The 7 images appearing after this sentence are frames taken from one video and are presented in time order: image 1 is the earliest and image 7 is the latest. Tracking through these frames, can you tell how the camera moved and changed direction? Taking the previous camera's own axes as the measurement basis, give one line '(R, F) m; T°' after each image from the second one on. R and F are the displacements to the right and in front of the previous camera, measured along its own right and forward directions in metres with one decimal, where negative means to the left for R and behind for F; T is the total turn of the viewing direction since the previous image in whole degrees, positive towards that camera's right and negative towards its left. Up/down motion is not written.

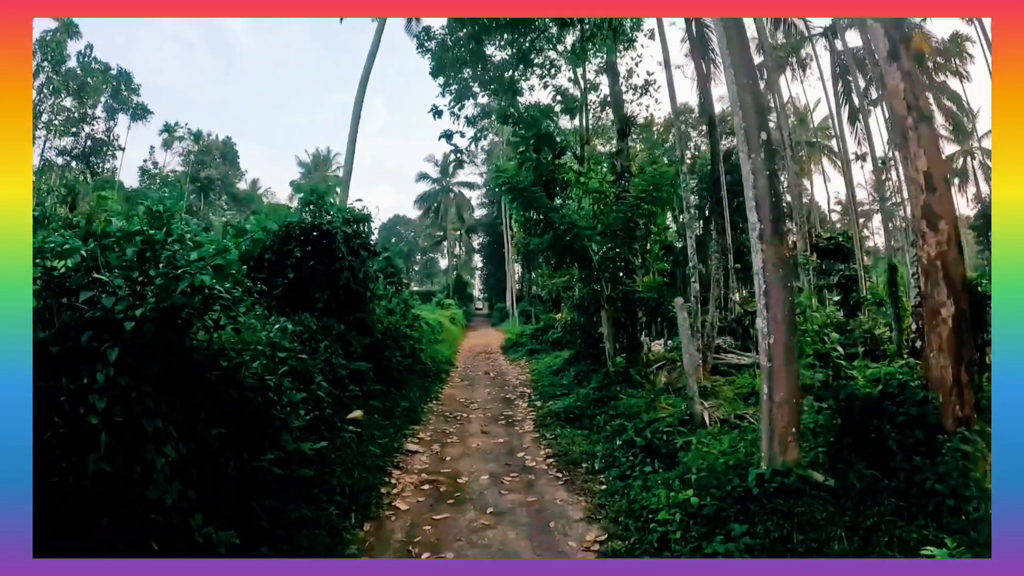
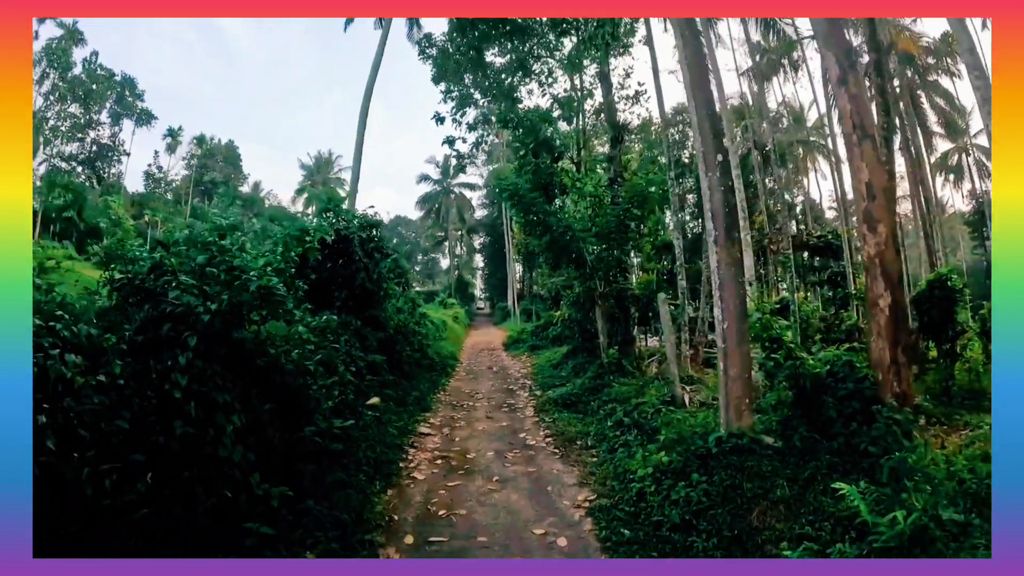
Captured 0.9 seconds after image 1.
(0.0, -0.7) m; 0°
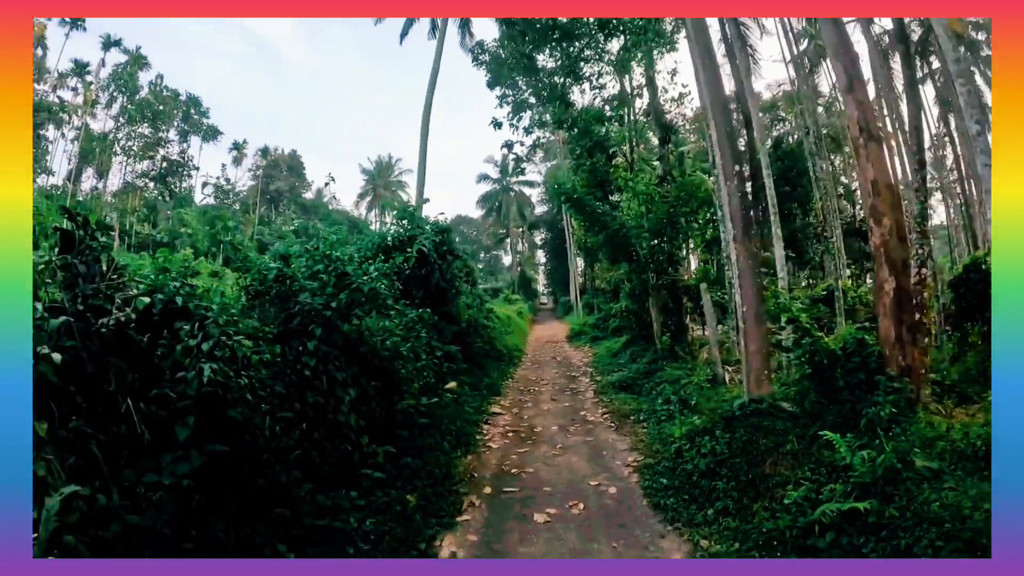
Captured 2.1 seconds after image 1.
(+0.1, -0.9) m; -7°
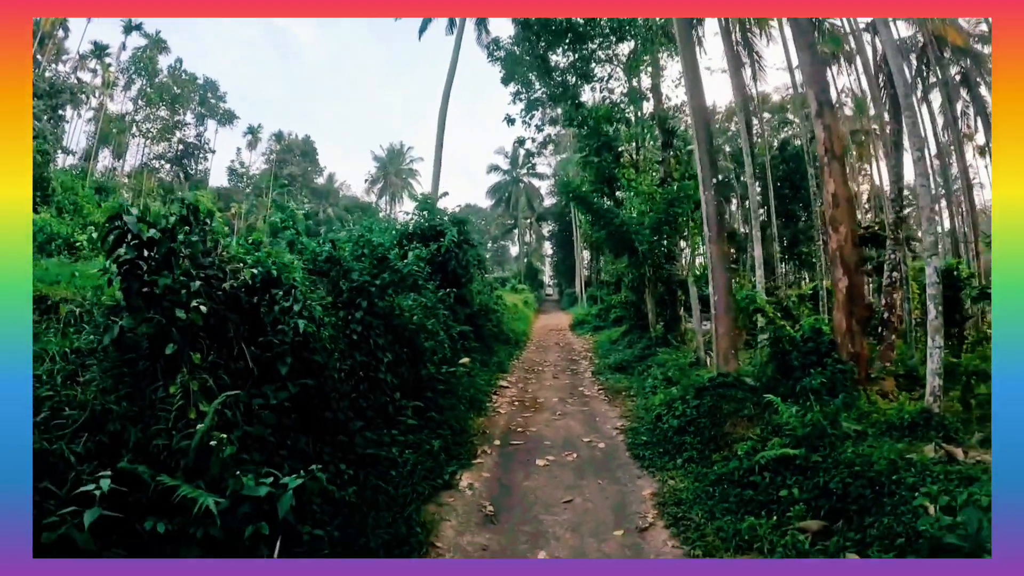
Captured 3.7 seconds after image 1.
(-0.1, -0.9) m; -1°
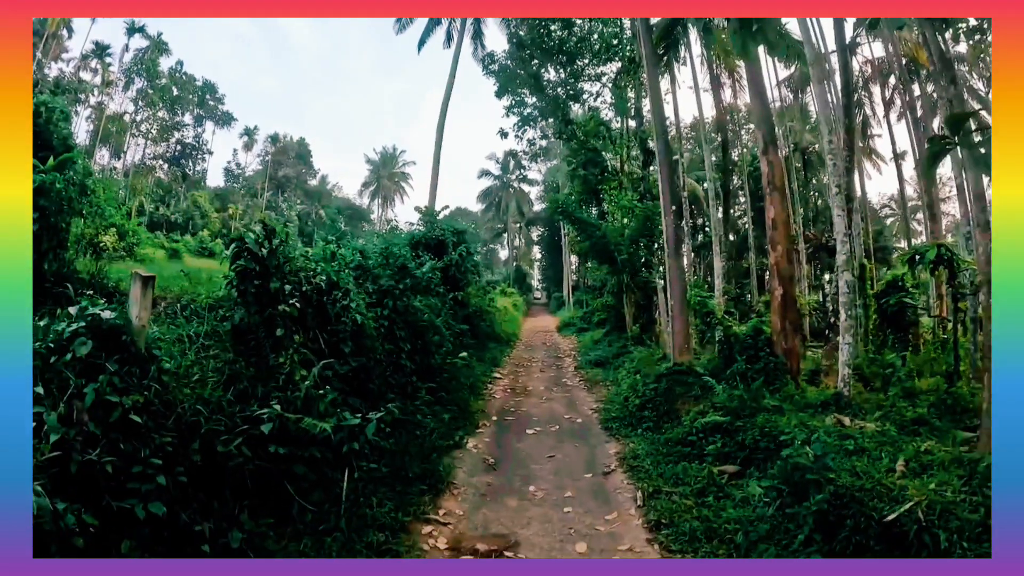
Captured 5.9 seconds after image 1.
(-0.1, -1.3) m; +1°
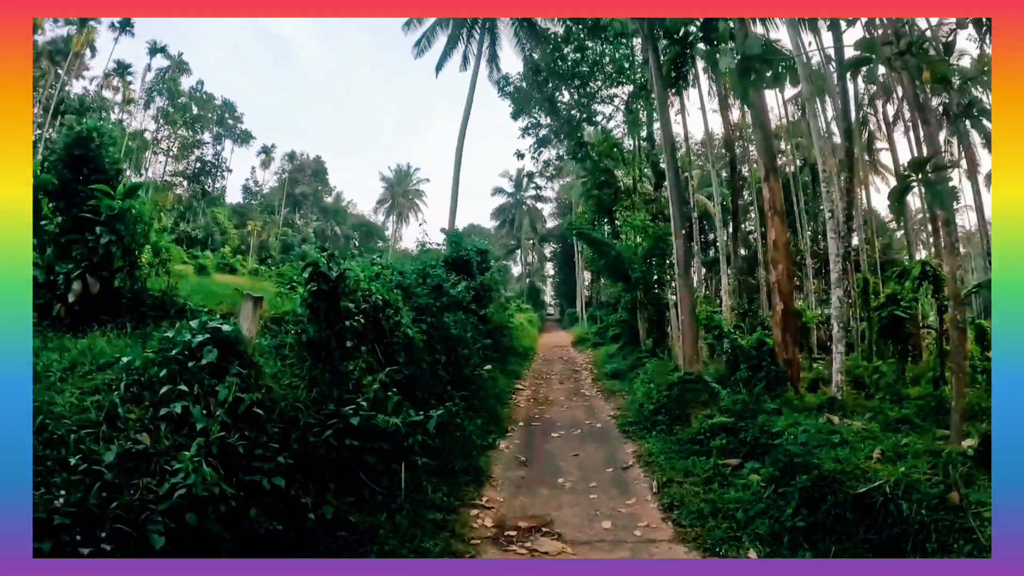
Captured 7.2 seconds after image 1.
(-0.2, -0.8) m; -1°
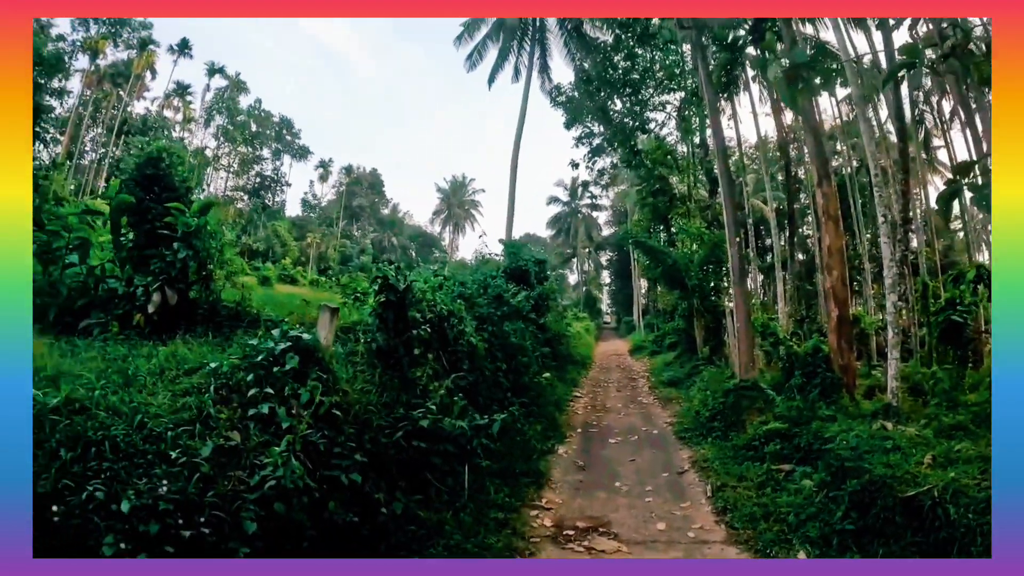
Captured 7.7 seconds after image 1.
(+0.1, -0.3) m; -6°
